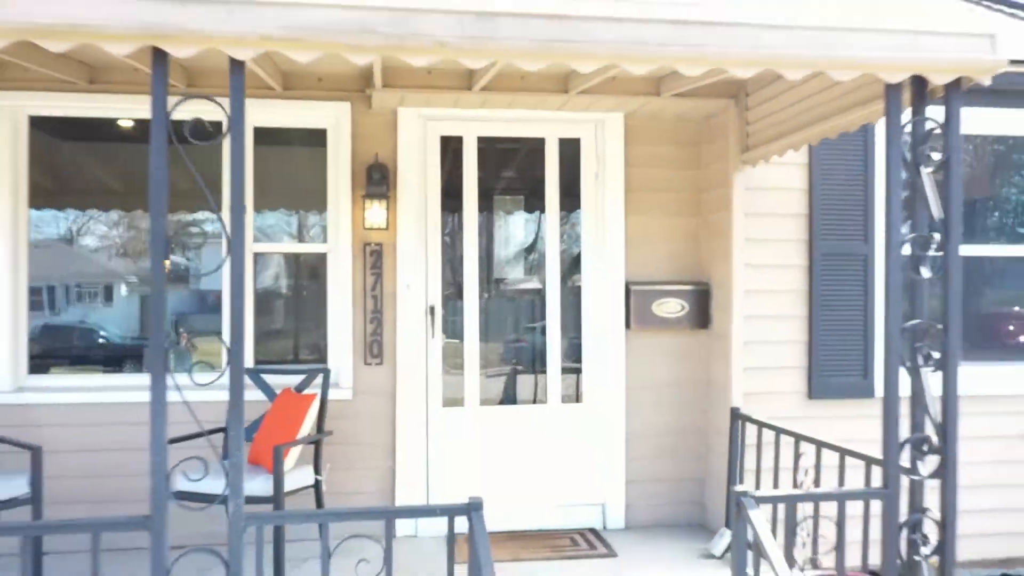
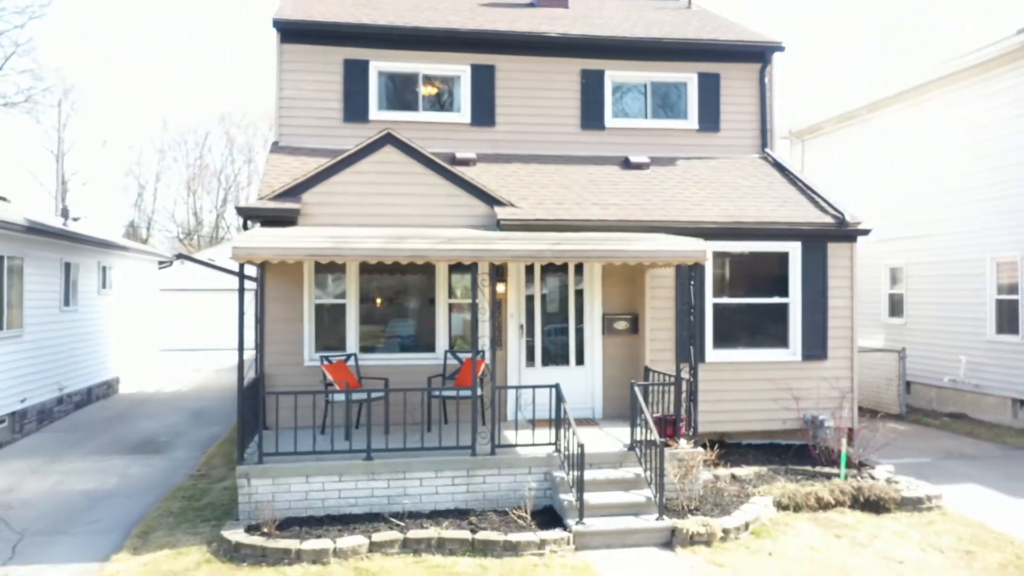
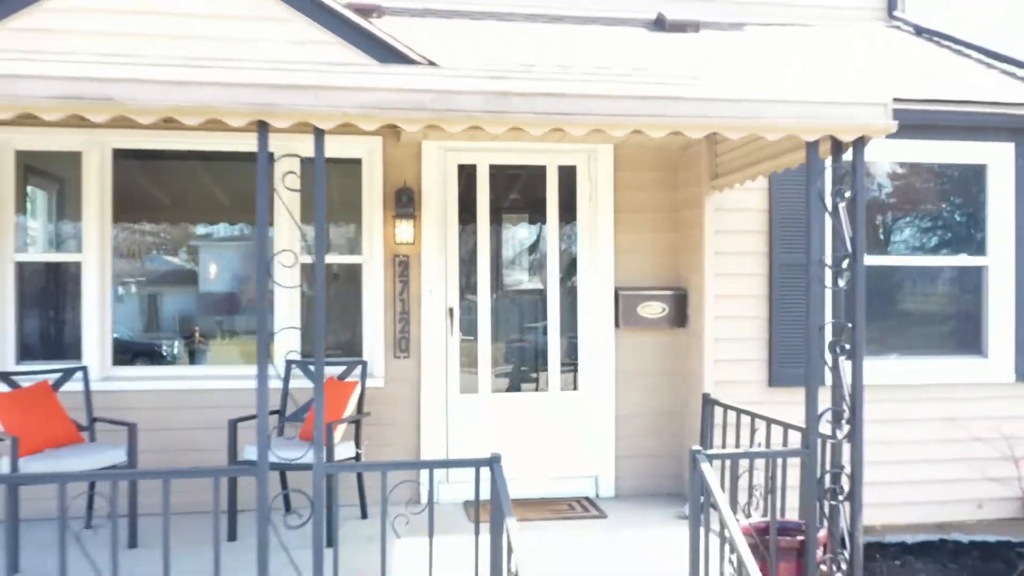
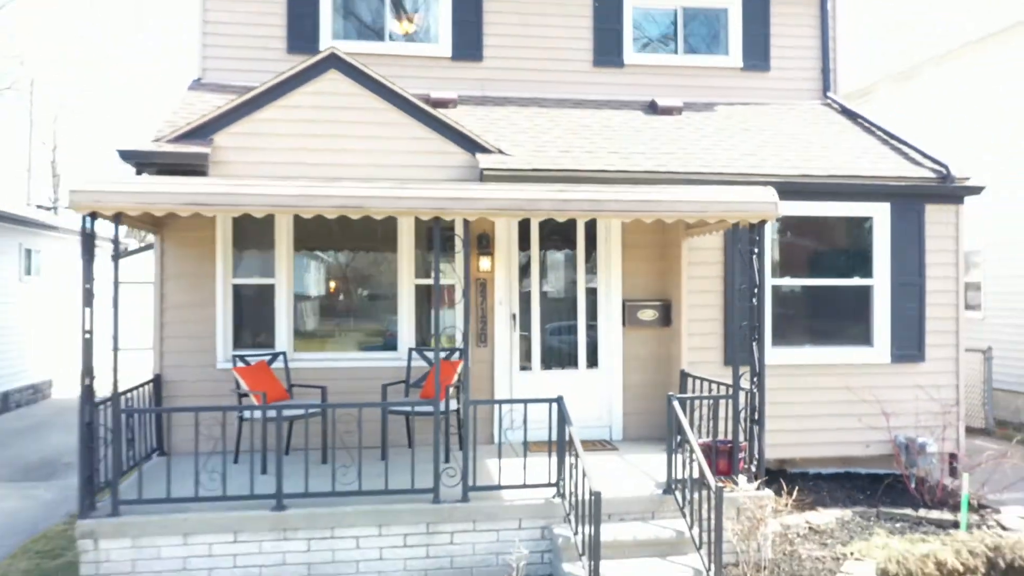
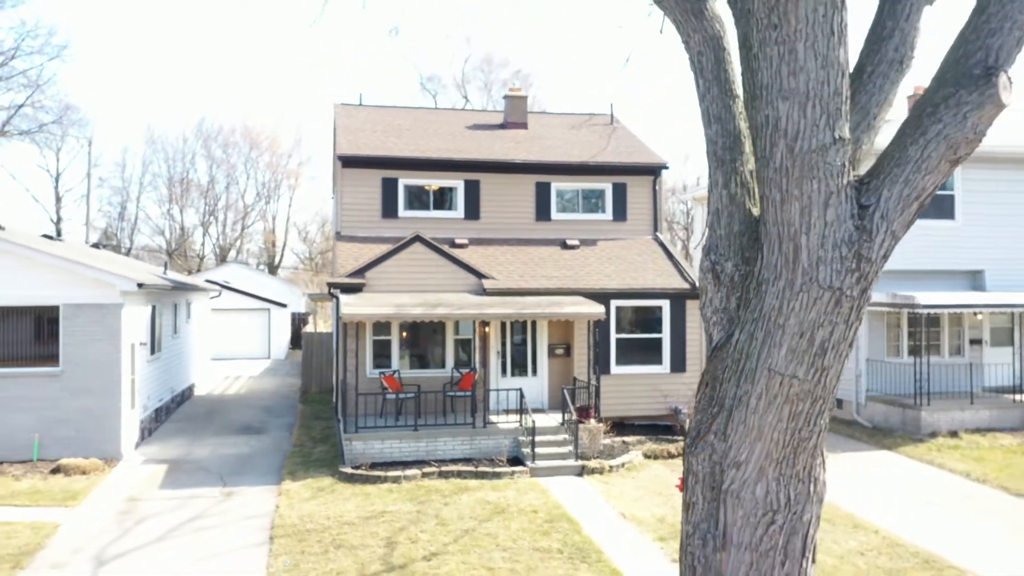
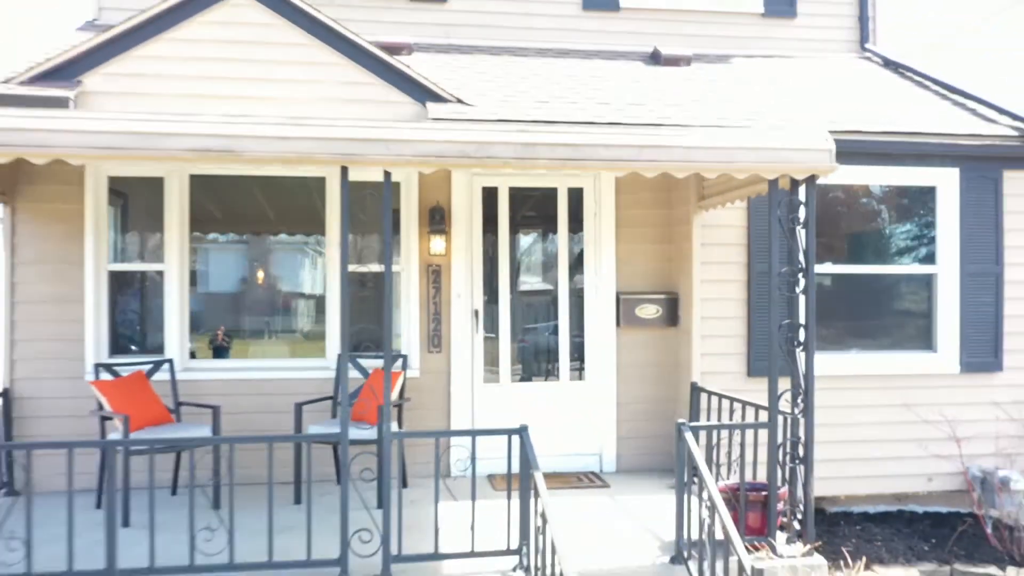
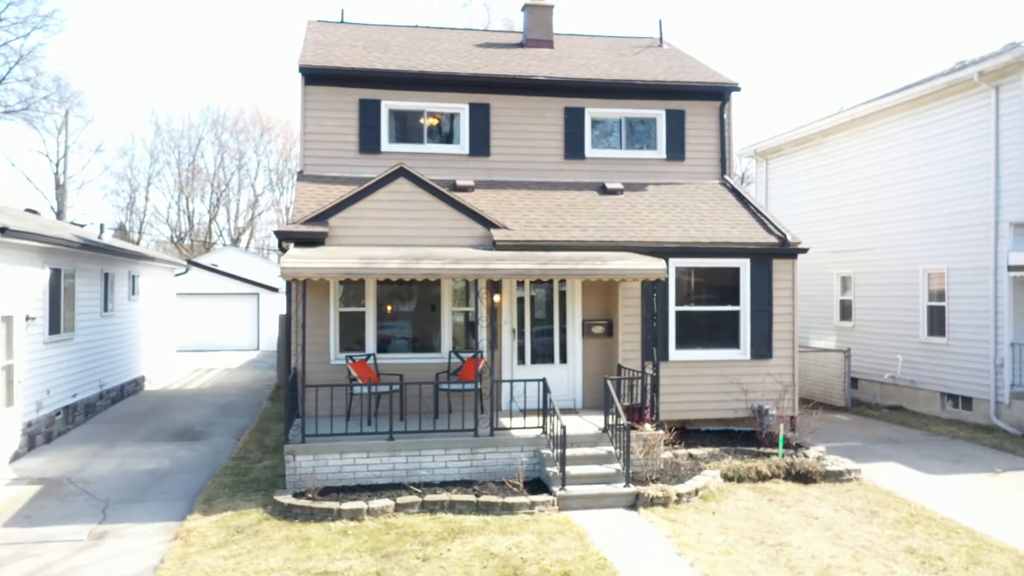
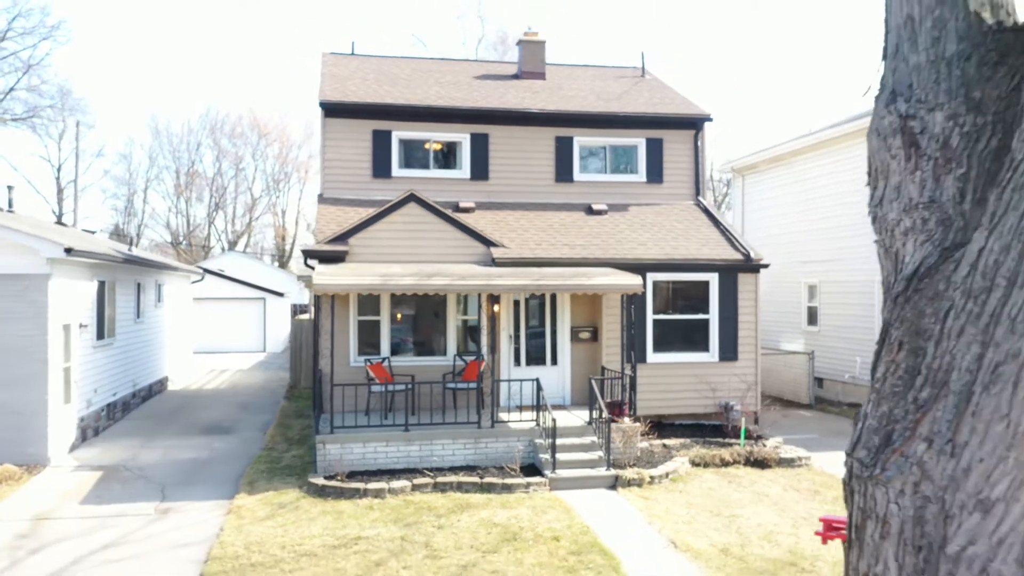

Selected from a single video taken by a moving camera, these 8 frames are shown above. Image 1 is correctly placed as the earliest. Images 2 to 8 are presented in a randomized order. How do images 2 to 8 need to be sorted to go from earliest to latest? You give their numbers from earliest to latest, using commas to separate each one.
3, 6, 4, 2, 7, 8, 5
